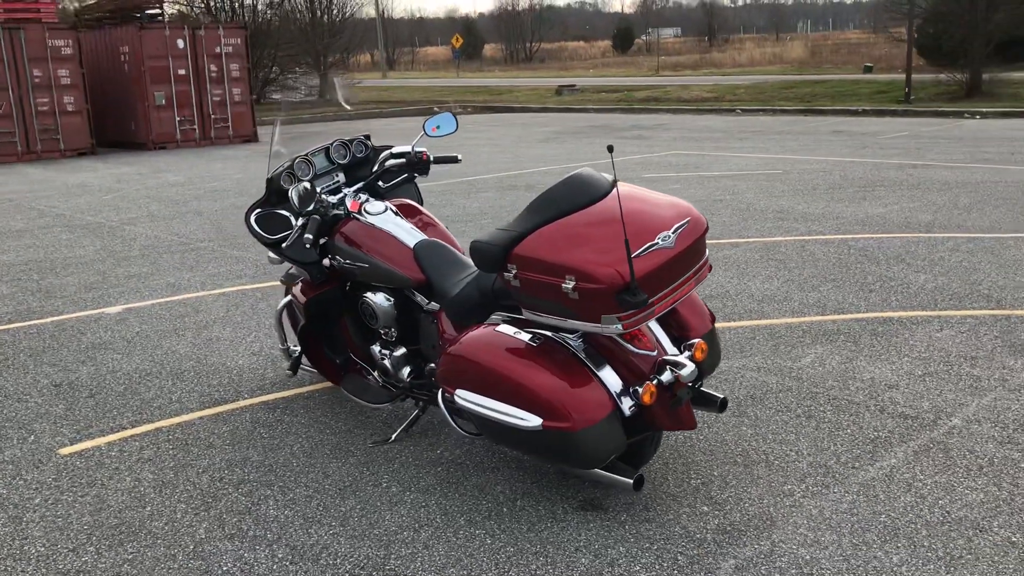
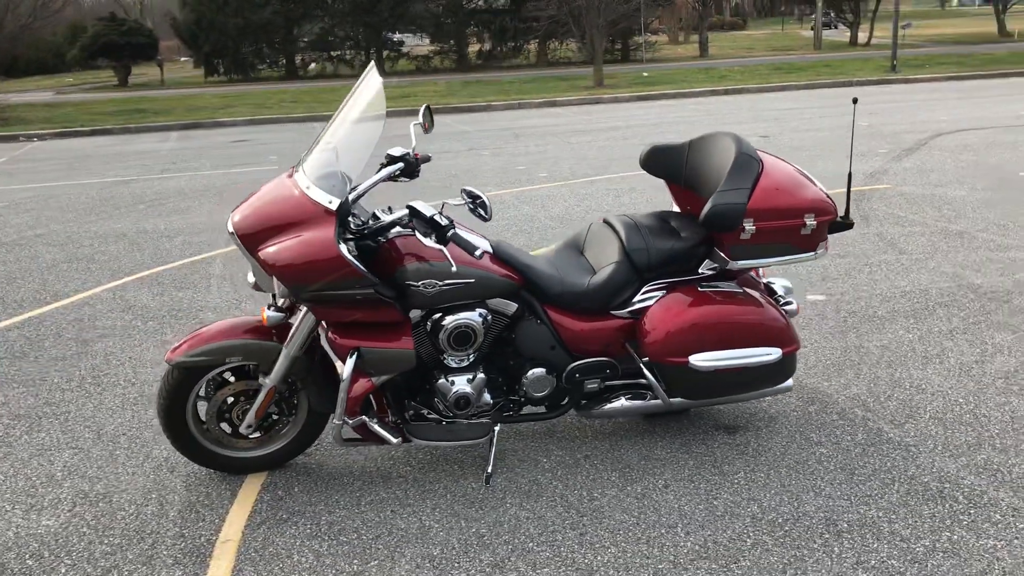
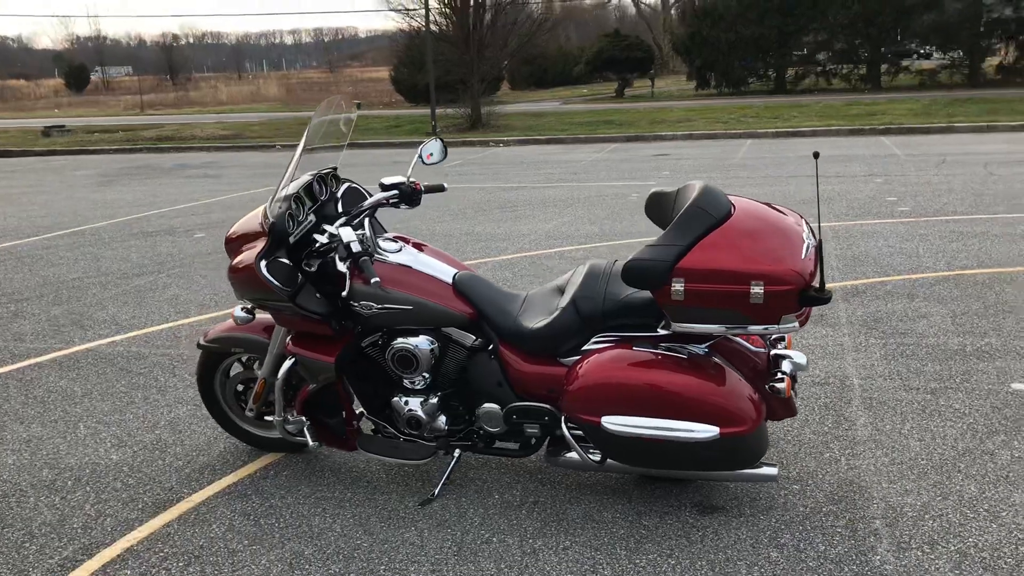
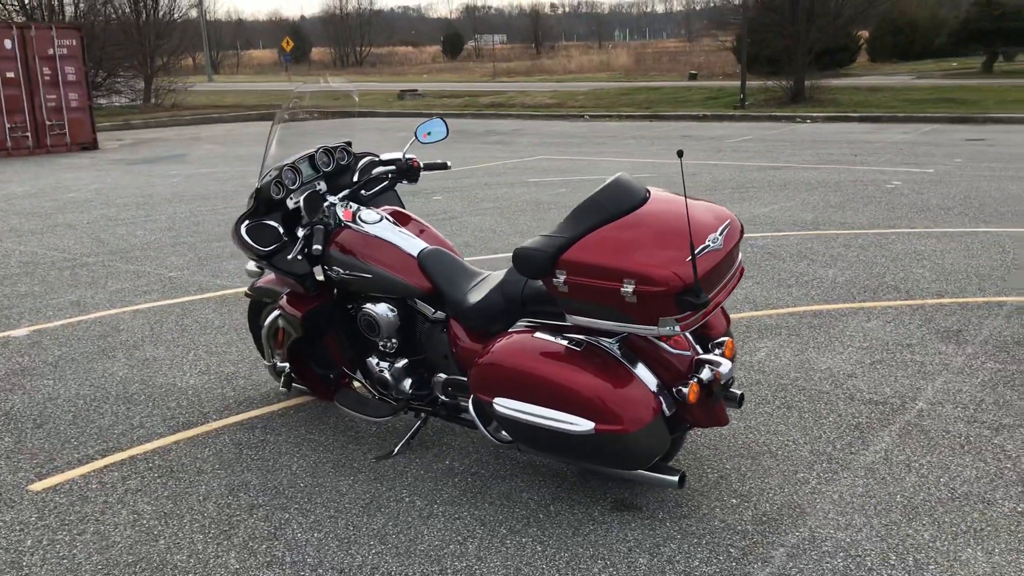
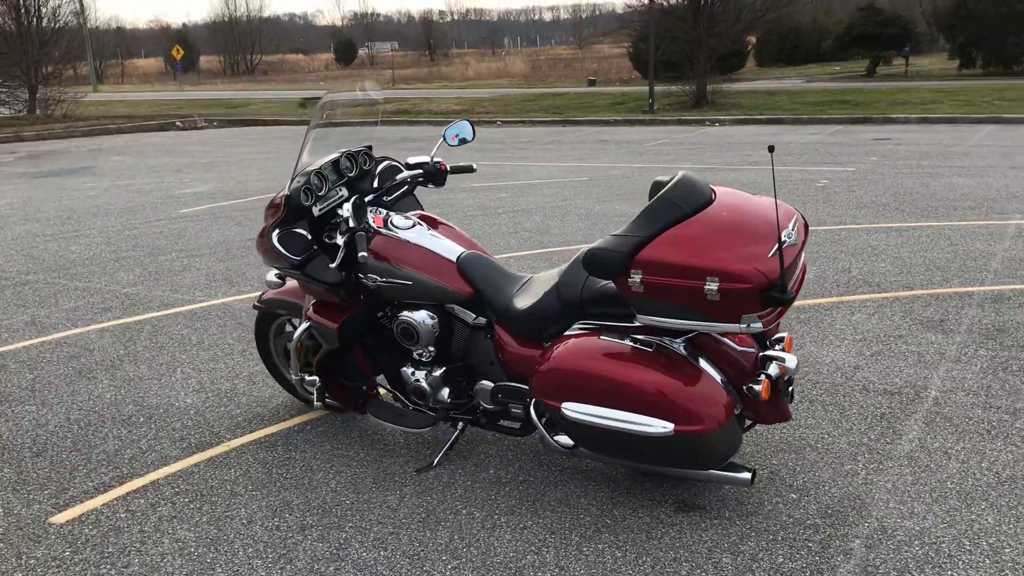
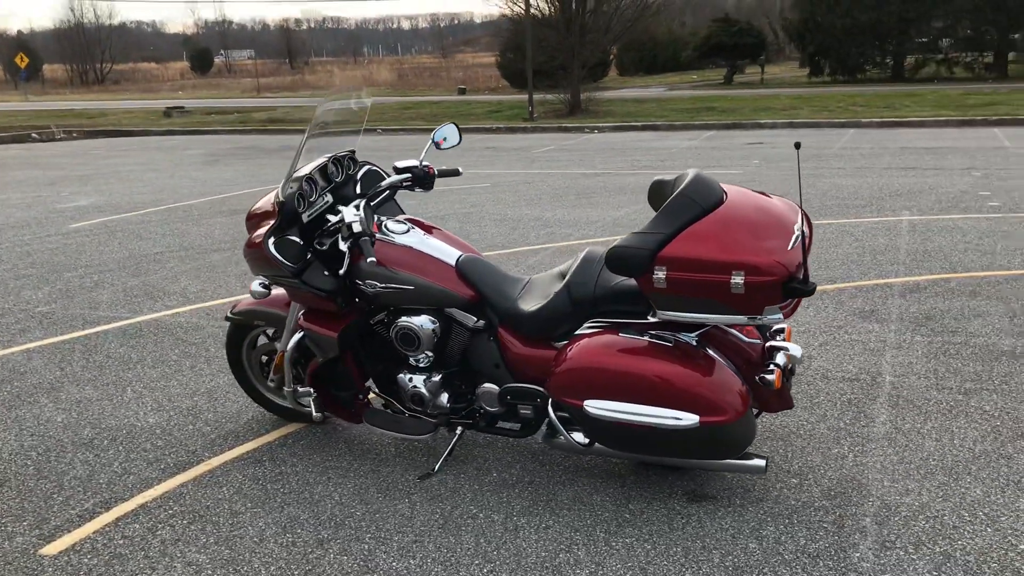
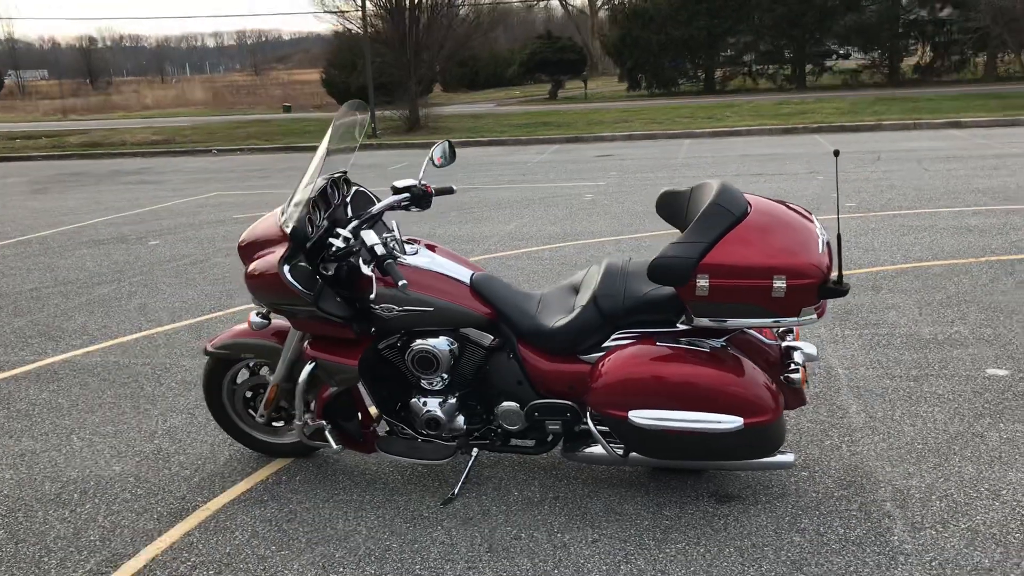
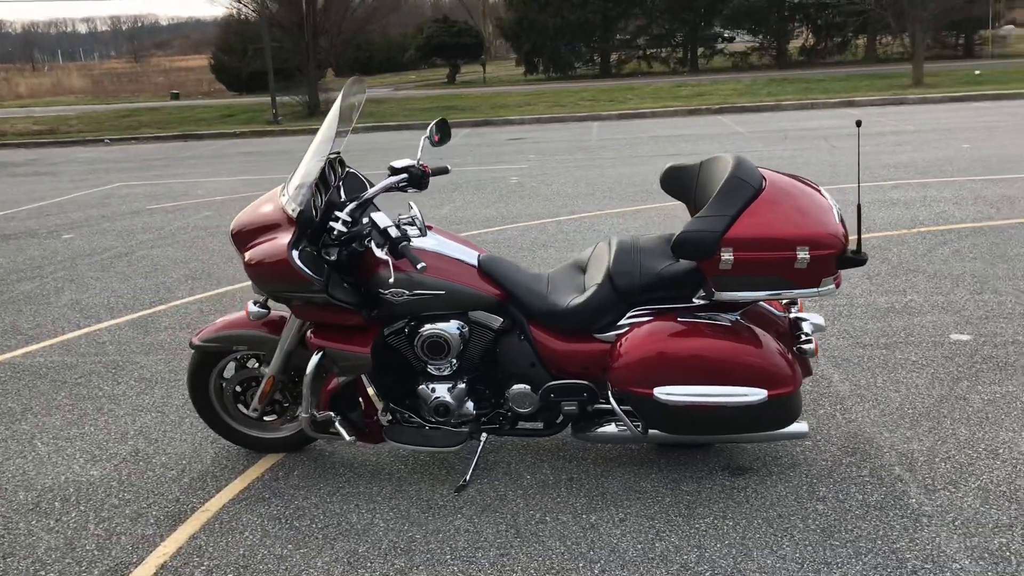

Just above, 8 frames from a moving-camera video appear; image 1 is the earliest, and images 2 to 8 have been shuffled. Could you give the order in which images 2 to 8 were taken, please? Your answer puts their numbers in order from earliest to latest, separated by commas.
4, 5, 6, 3, 7, 8, 2
